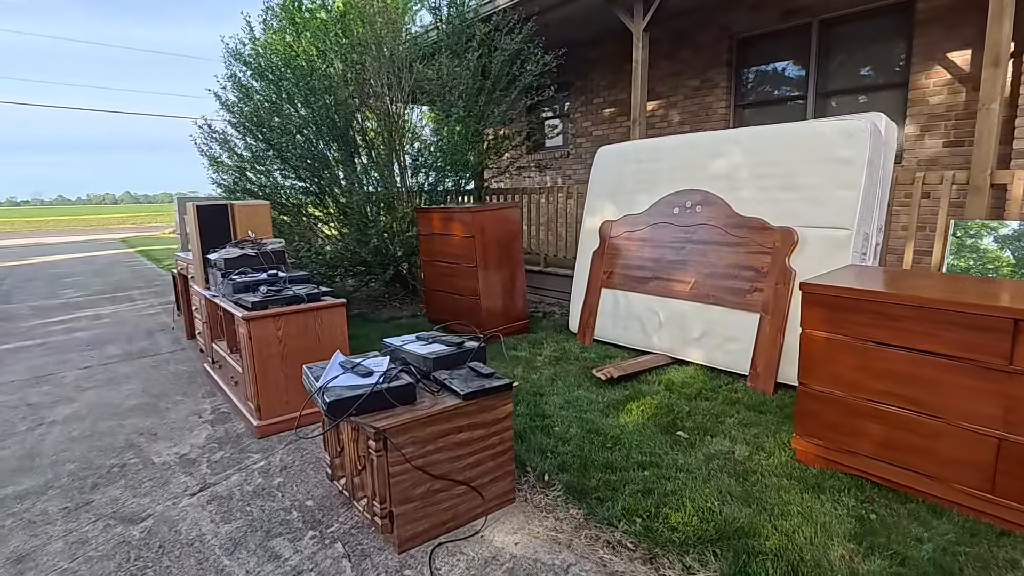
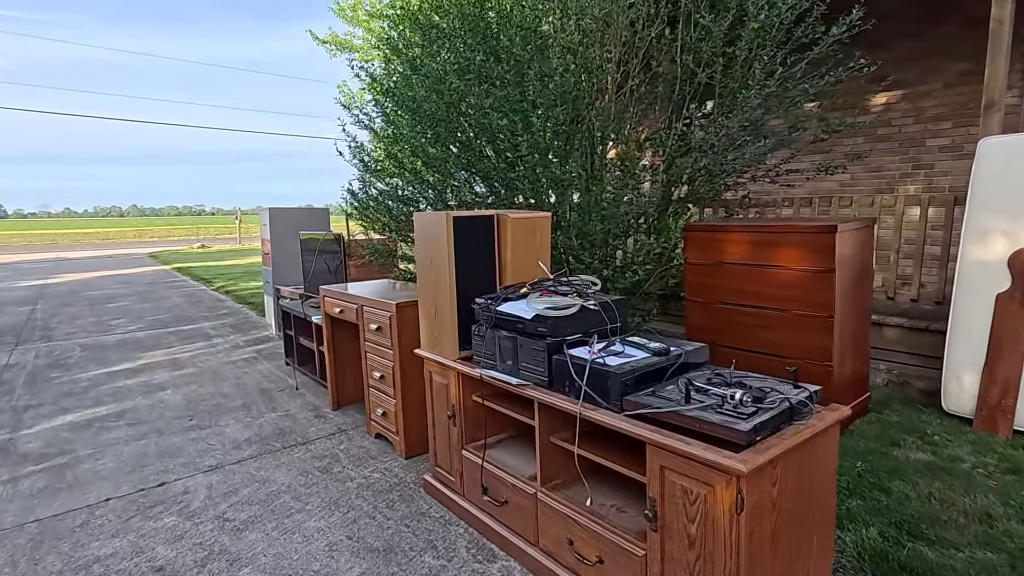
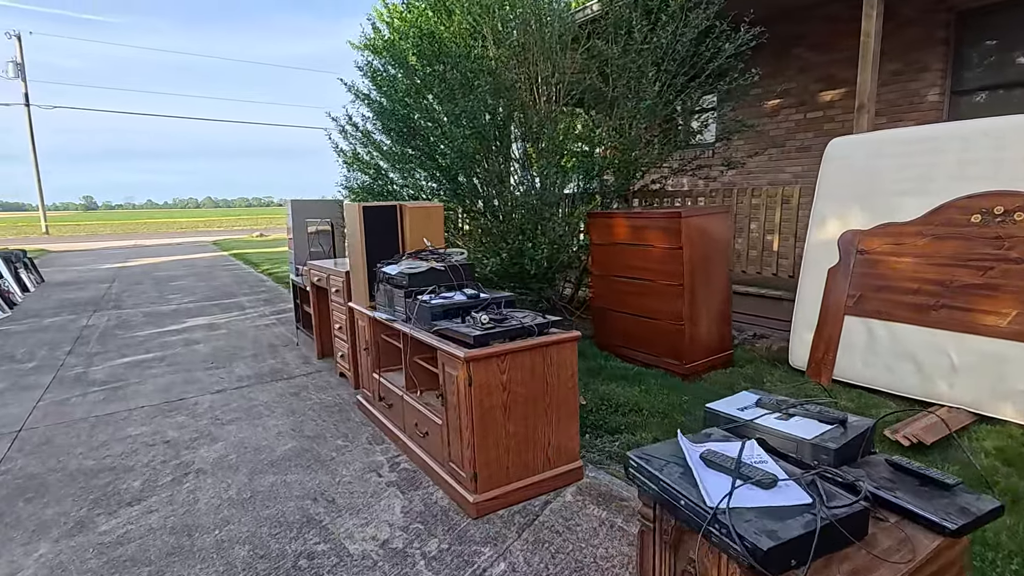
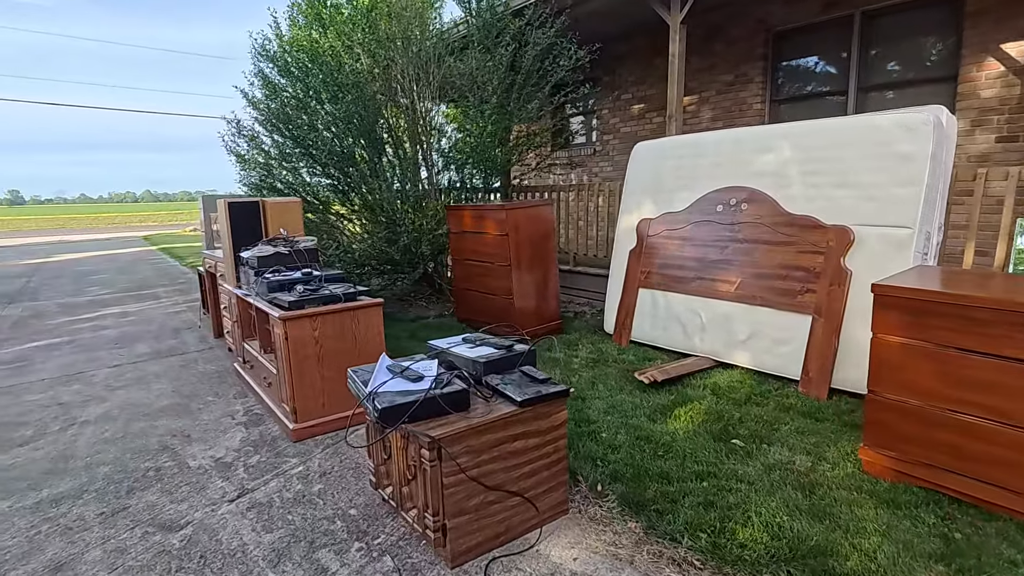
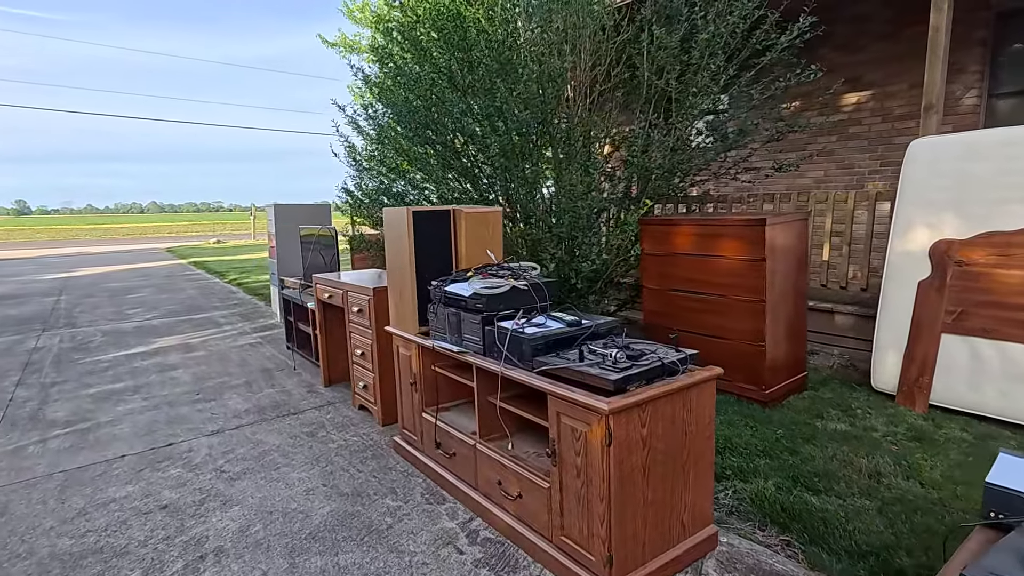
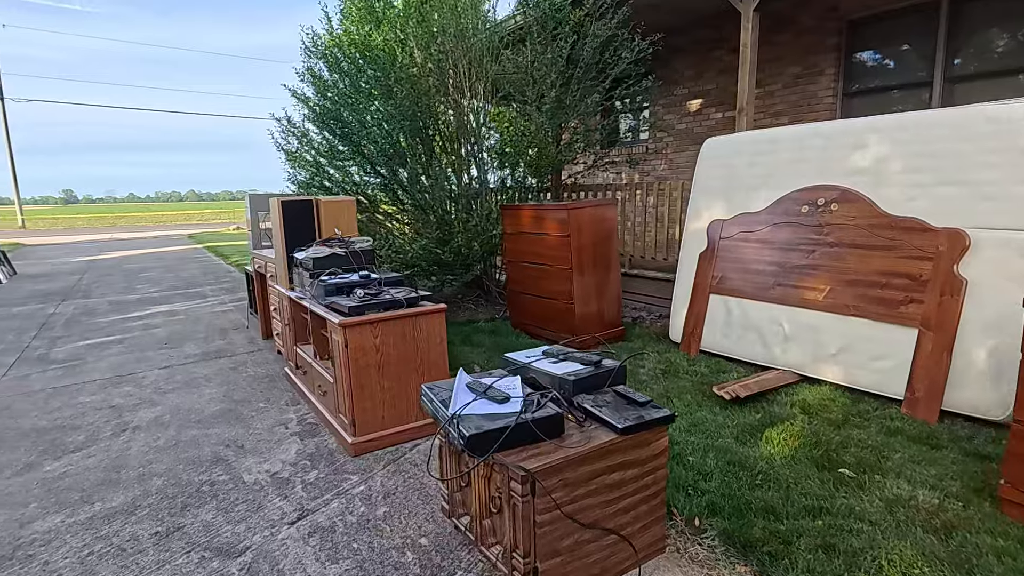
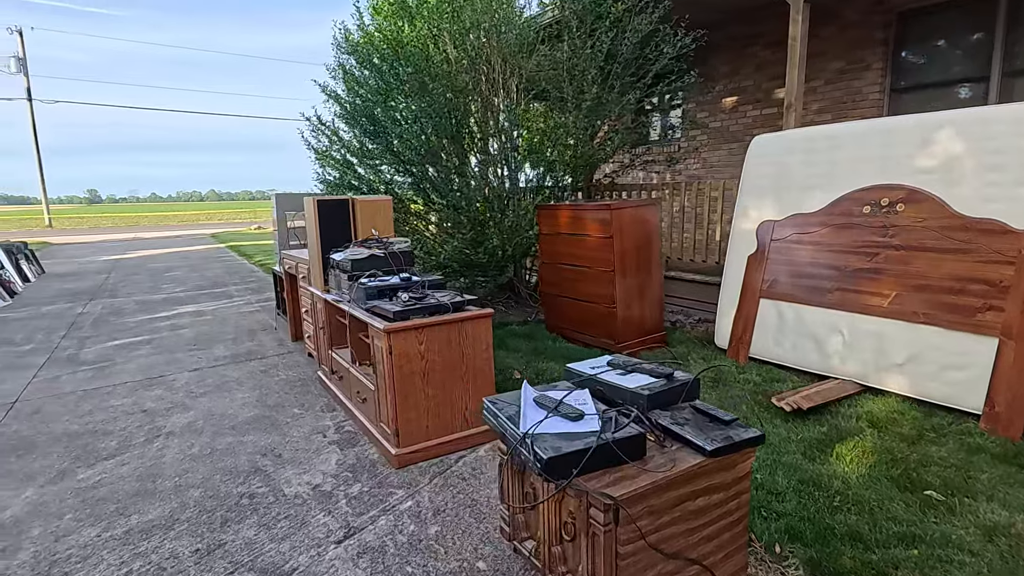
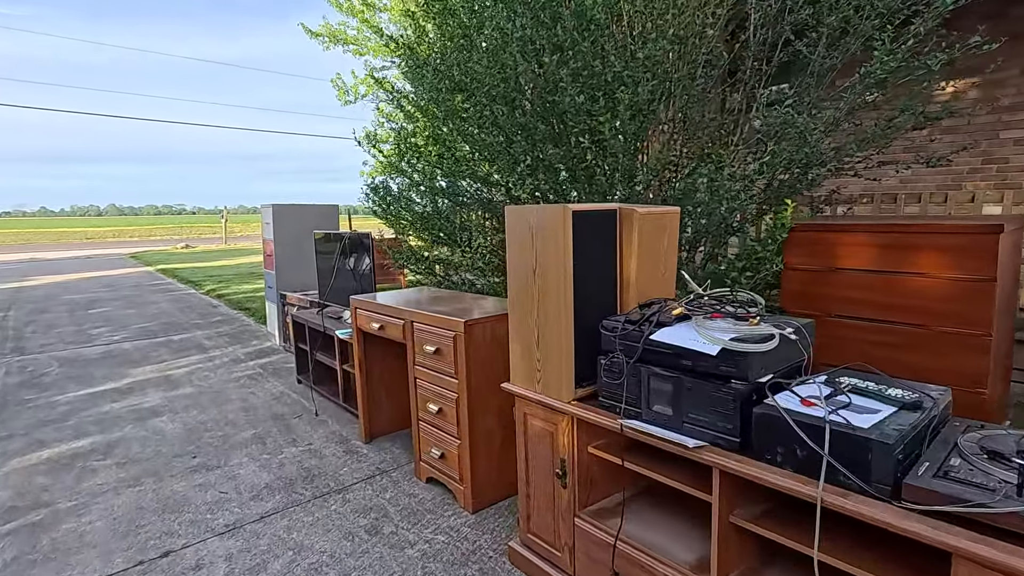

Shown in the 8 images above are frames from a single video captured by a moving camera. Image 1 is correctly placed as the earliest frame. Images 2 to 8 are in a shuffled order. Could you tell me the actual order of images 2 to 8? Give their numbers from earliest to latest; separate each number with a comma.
4, 6, 7, 3, 5, 2, 8
